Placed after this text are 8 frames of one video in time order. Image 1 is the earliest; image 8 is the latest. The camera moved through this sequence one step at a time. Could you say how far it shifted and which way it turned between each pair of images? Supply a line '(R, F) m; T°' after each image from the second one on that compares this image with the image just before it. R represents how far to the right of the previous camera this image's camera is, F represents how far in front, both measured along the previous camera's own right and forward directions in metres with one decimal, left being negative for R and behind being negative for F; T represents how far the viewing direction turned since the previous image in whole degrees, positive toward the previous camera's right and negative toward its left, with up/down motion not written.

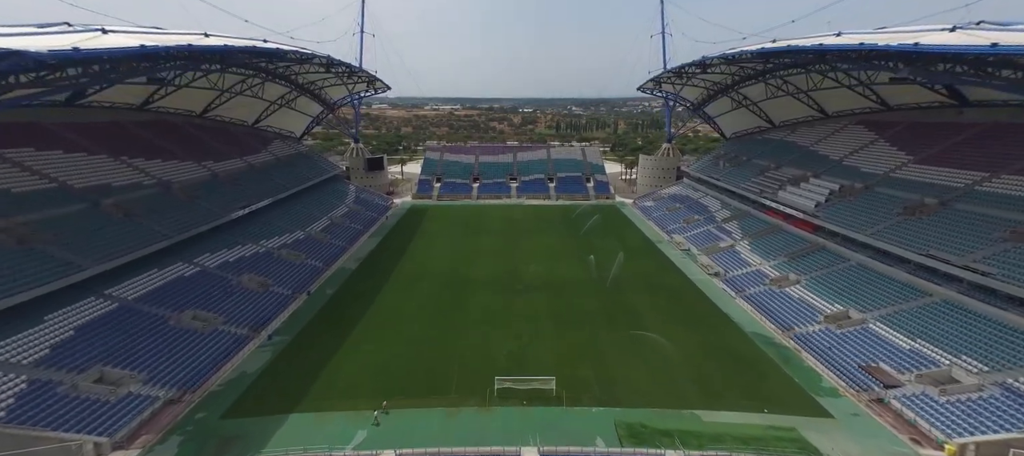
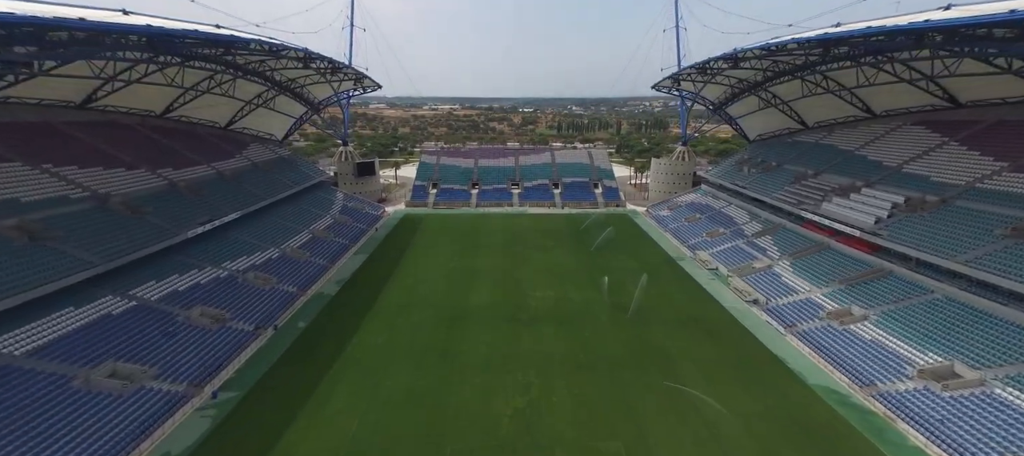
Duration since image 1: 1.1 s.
(-0.2, +3.4) m; 0°
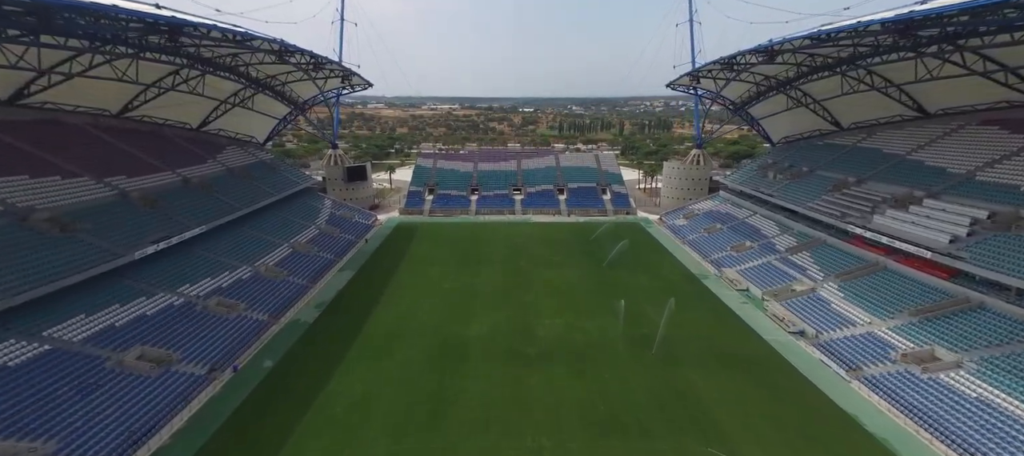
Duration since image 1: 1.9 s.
(-0.2, +3.0) m; 0°
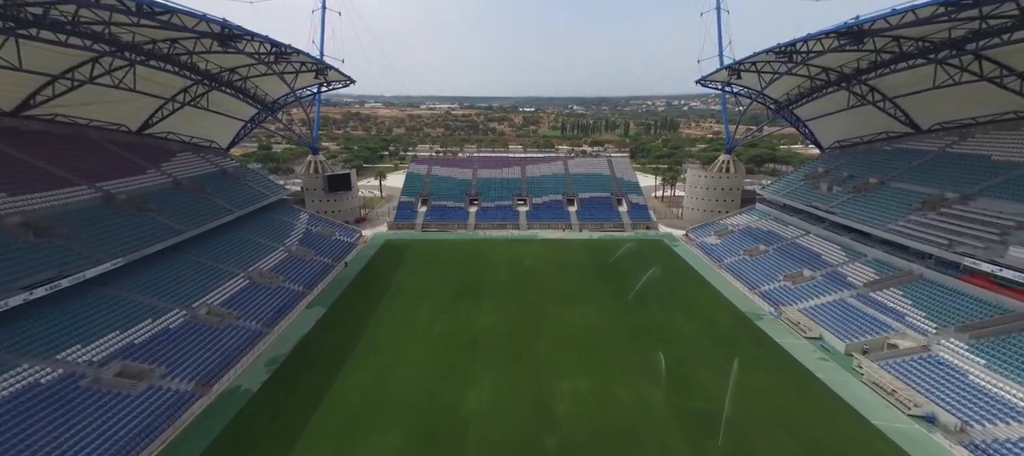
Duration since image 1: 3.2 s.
(-0.3, +5.0) m; 0°
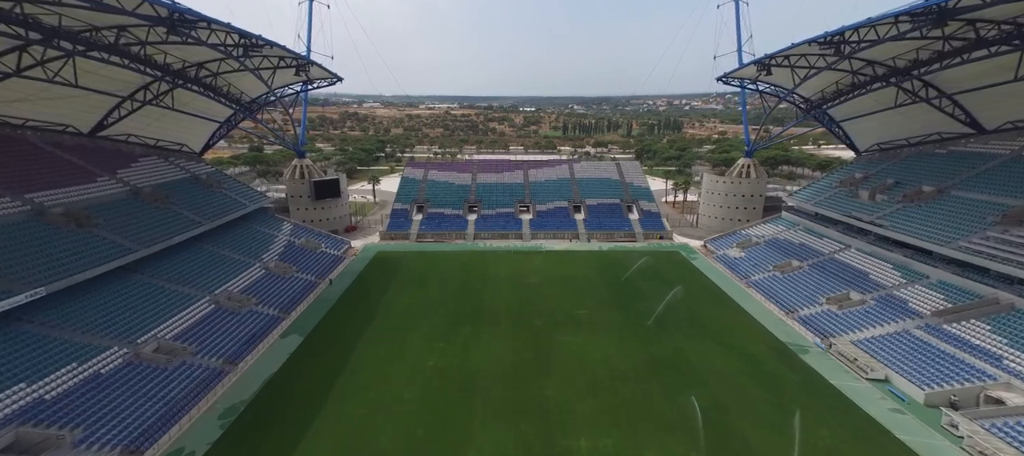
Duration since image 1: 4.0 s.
(-0.2, +2.9) m; 0°
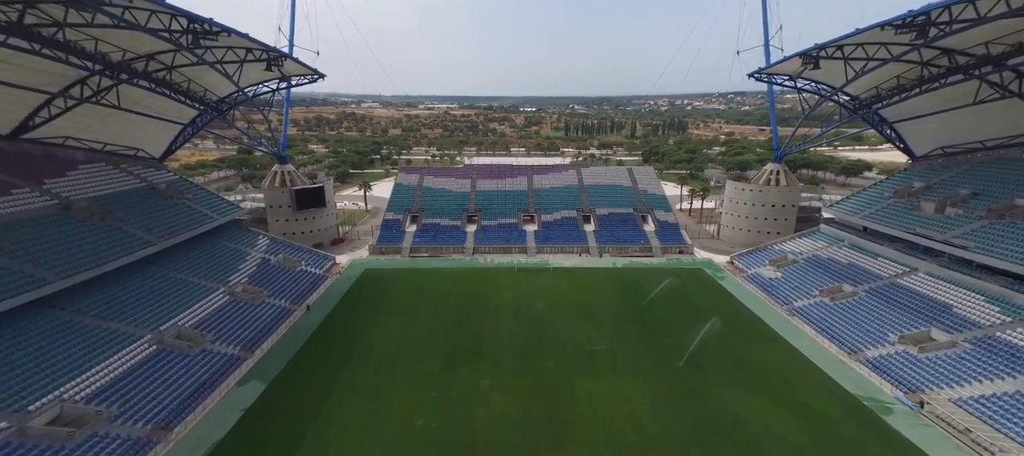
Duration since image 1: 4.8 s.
(-0.3, +3.5) m; 0°
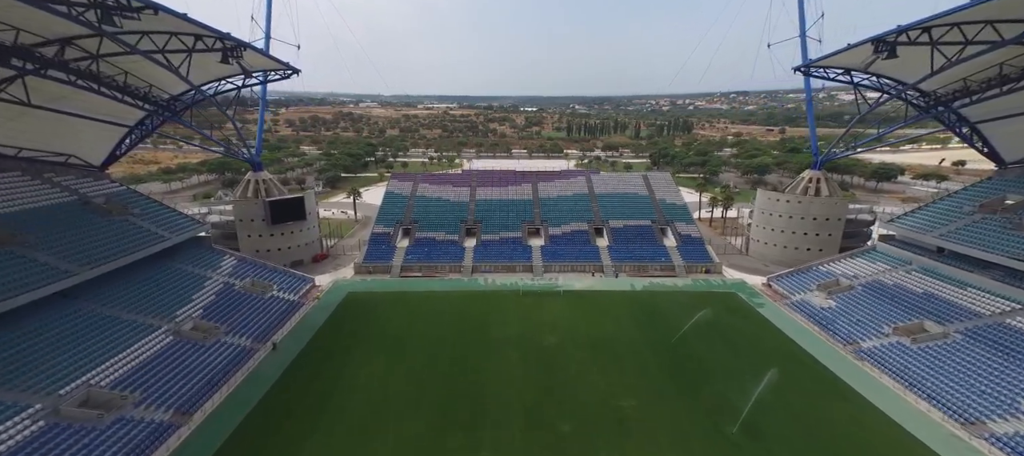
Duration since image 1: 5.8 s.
(-0.3, +4.0) m; 0°
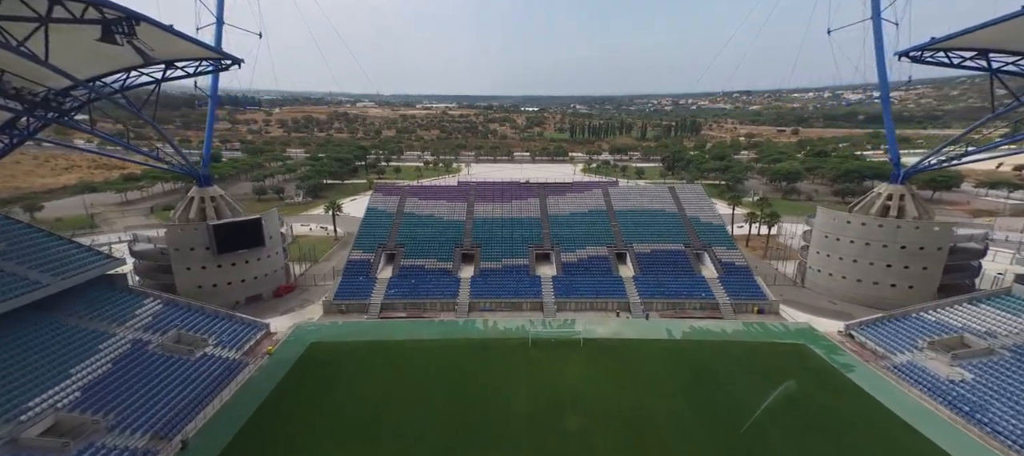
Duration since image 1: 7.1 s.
(-0.4, +6.0) m; 0°
